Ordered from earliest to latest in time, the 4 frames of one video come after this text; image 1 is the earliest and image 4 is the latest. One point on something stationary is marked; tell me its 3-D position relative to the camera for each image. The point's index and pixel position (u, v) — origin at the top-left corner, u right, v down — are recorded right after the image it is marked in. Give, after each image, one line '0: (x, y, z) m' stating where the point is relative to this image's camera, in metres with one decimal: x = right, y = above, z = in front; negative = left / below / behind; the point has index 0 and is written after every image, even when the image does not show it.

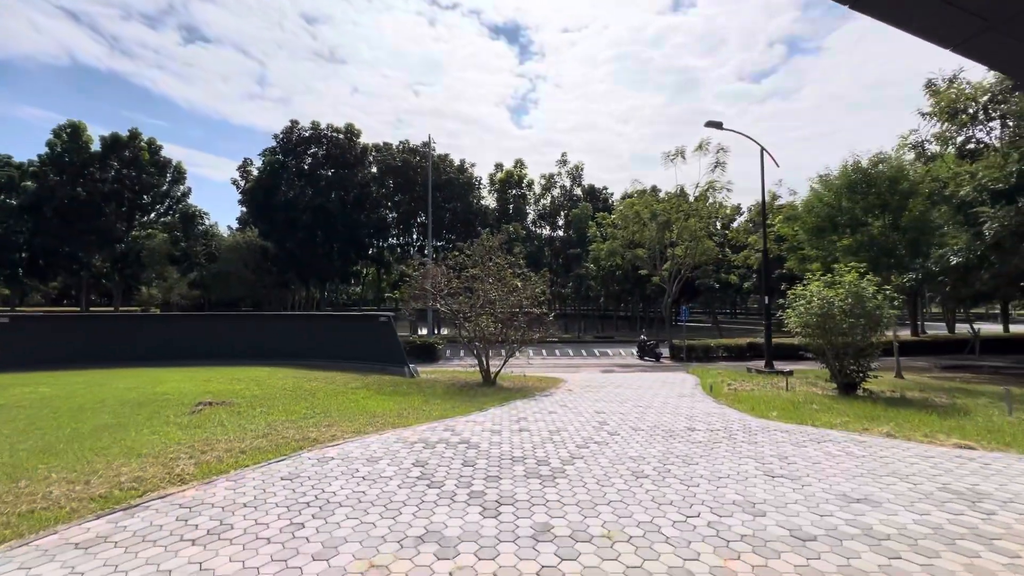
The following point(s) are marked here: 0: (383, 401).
0: (-2.9, -2.5, +10.3) m
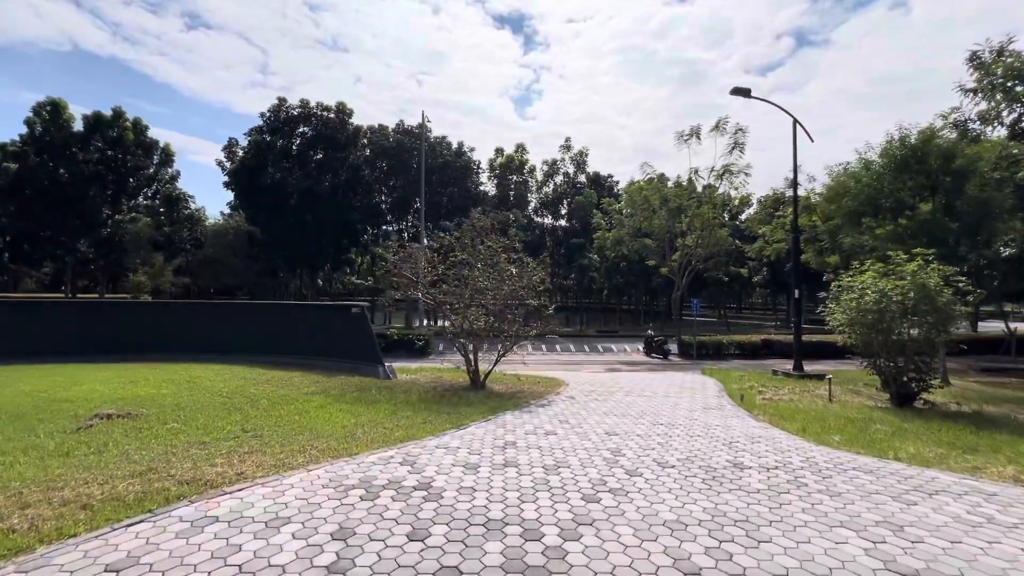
0: (-3.1, -2.2, +8.3) m
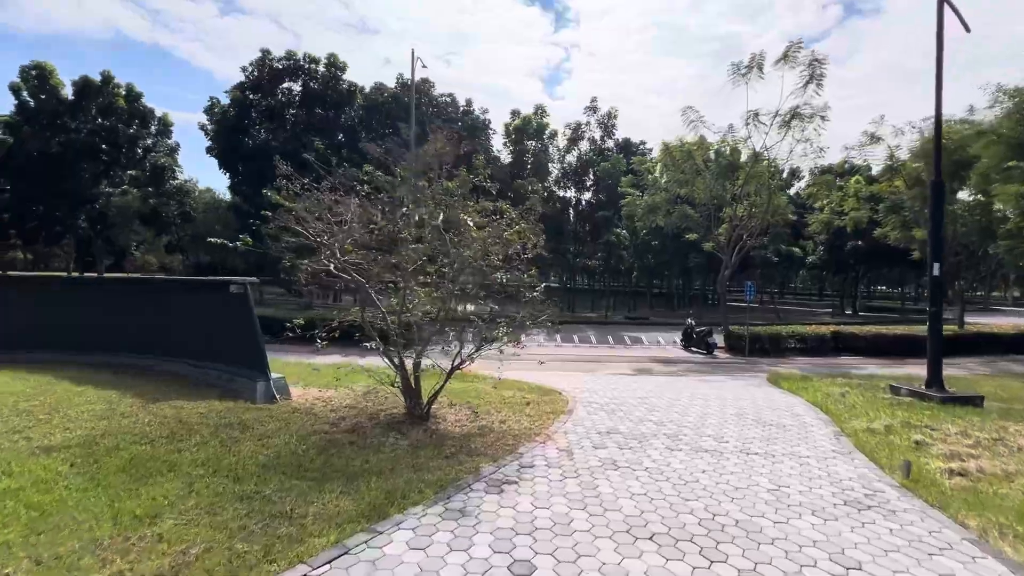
0: (-3.9, -1.8, +3.6) m
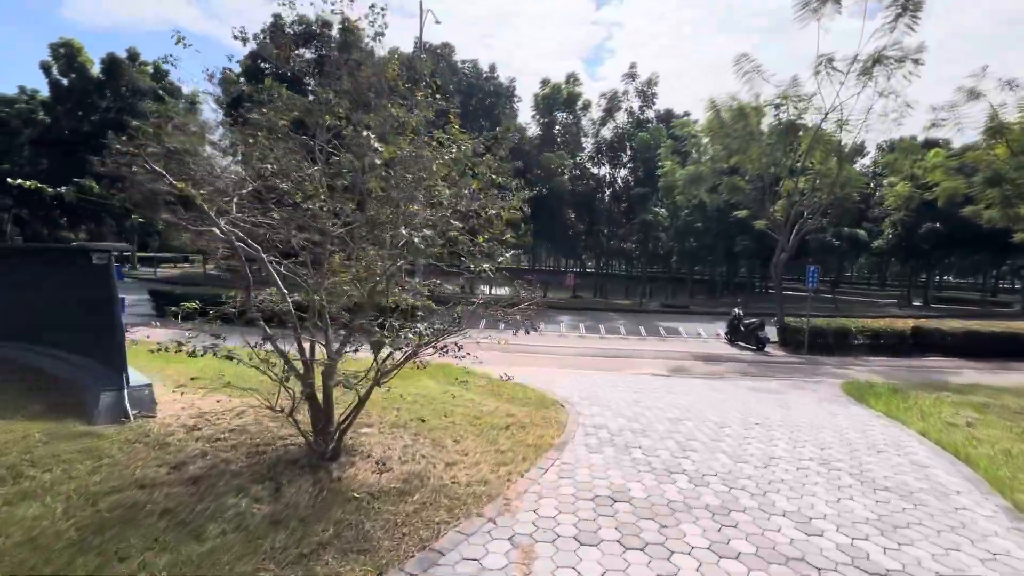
0: (-4.6, -1.5, +1.4) m
